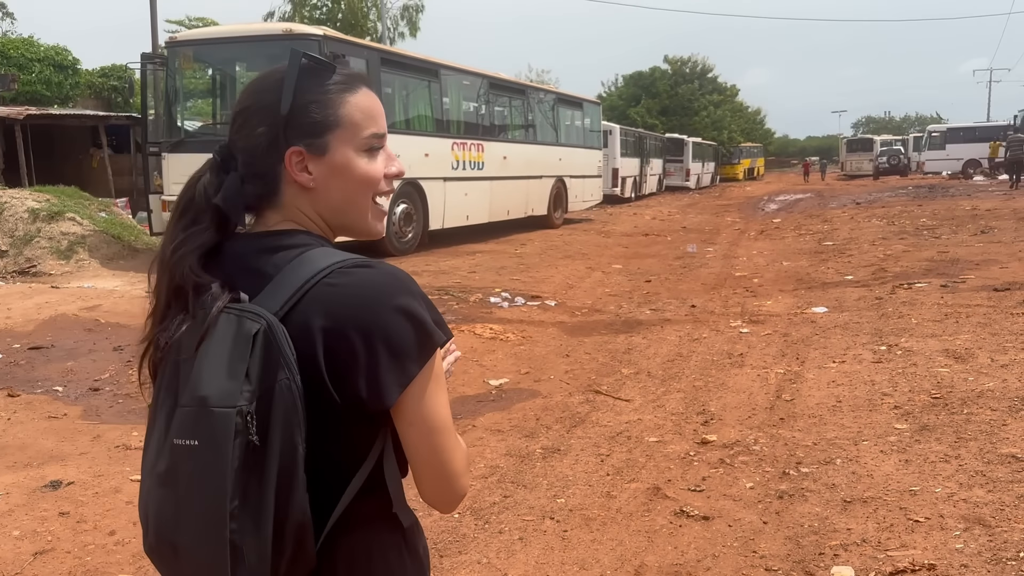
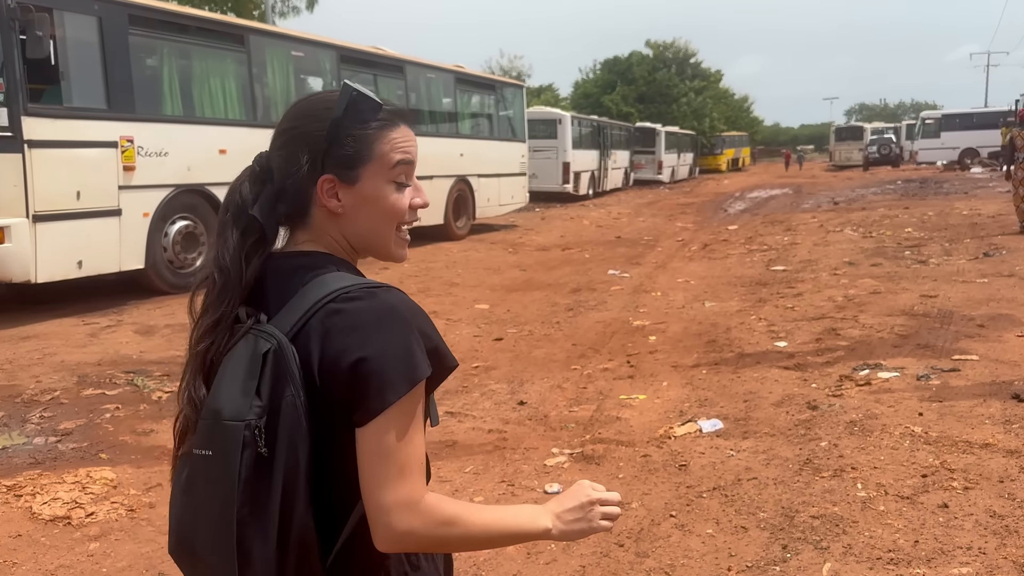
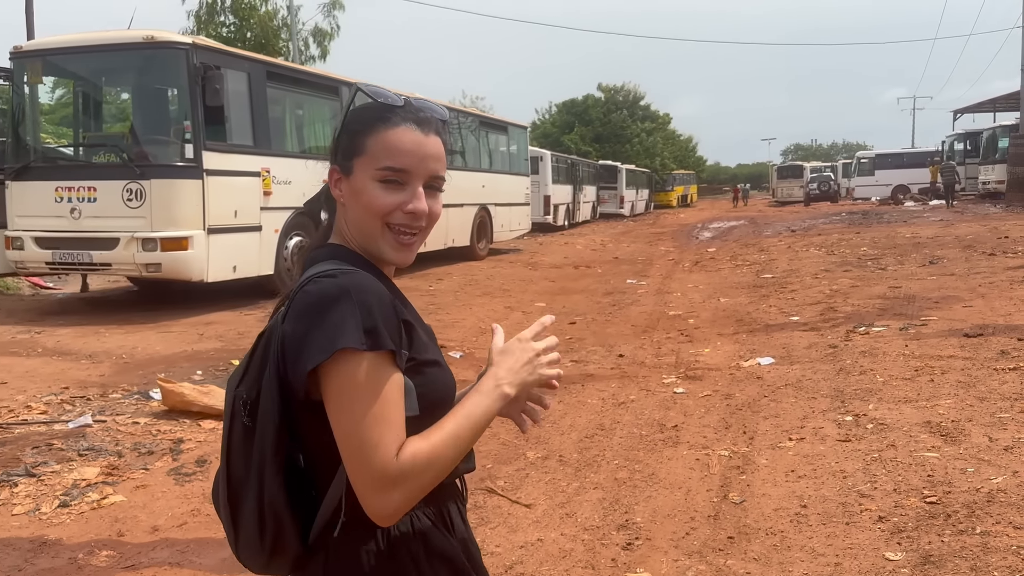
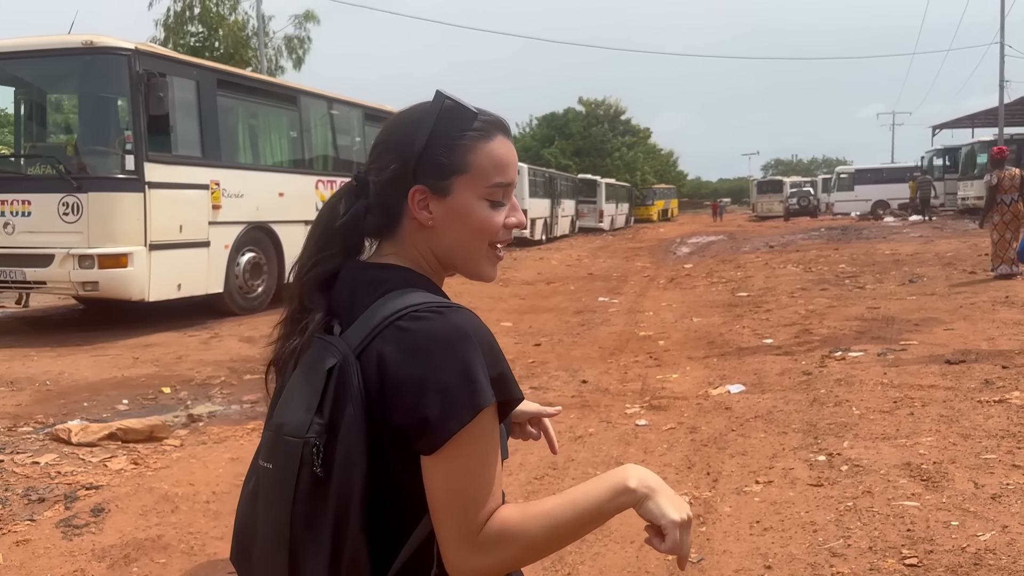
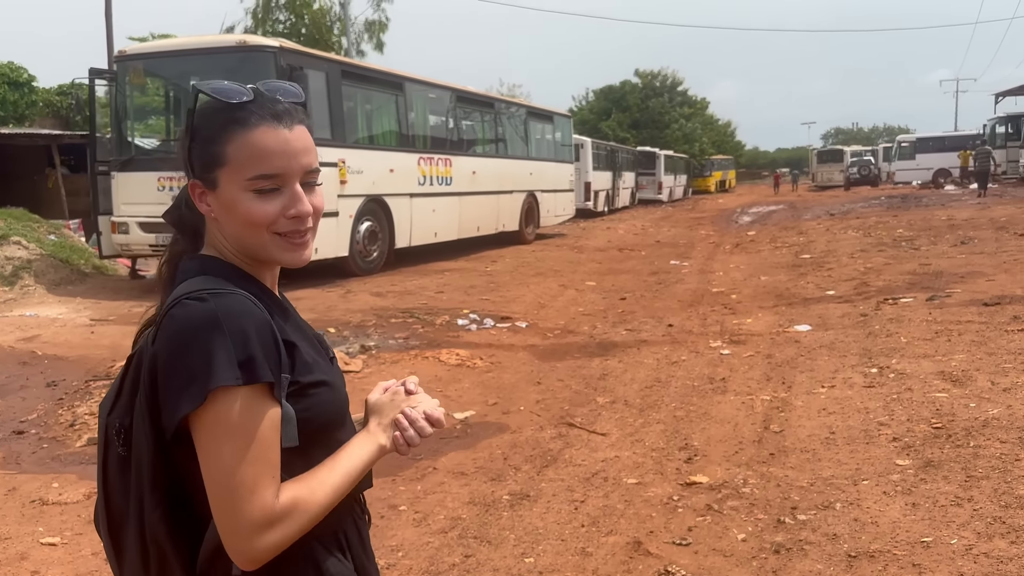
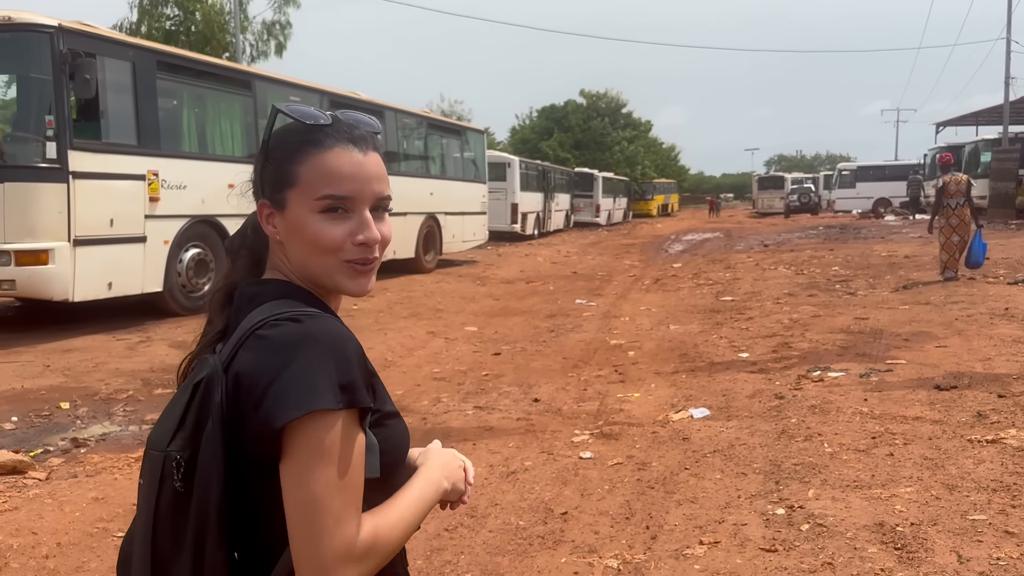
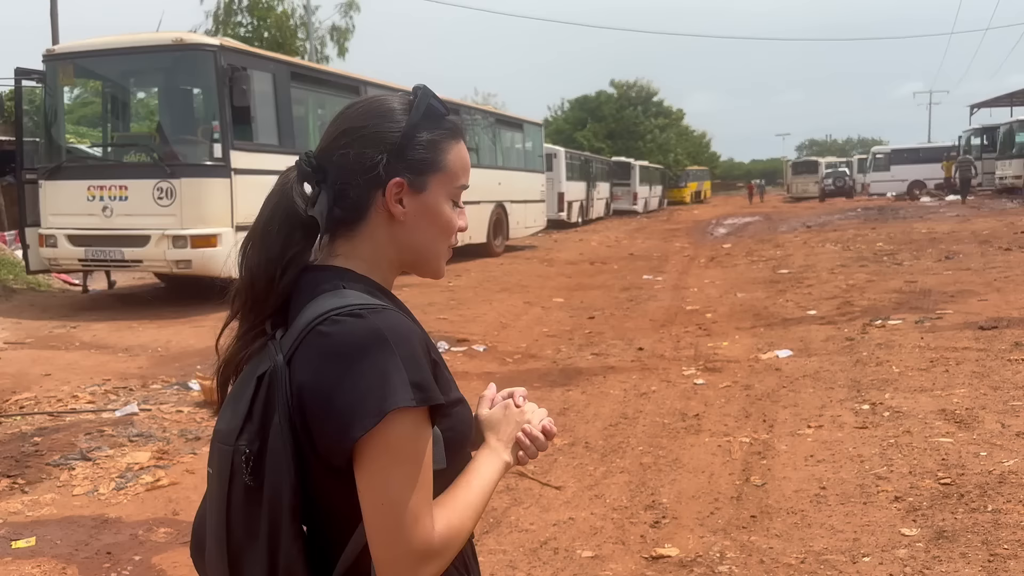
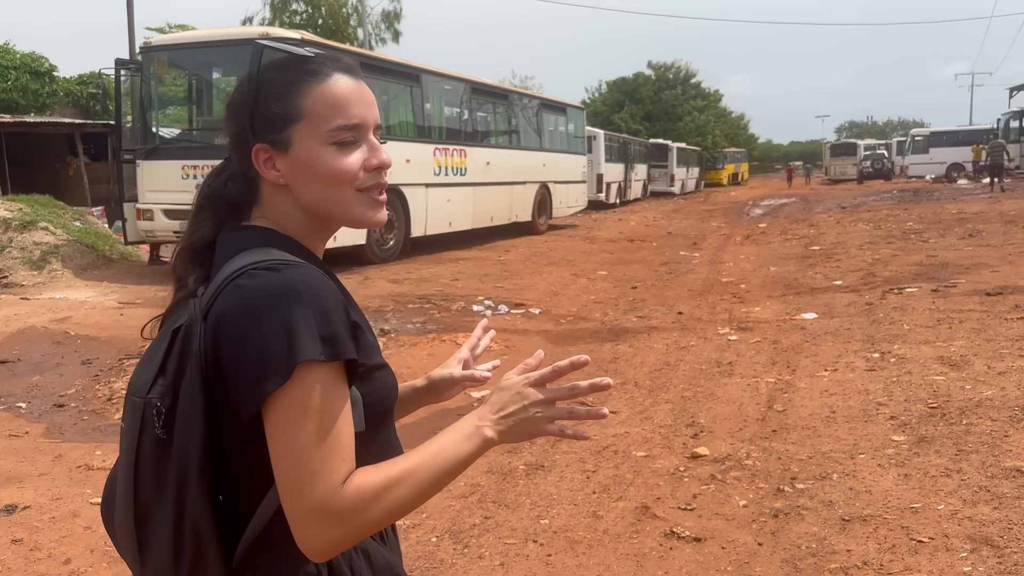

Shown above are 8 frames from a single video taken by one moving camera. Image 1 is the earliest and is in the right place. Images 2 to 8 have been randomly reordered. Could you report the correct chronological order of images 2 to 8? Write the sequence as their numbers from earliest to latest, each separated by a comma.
8, 5, 7, 3, 4, 6, 2
